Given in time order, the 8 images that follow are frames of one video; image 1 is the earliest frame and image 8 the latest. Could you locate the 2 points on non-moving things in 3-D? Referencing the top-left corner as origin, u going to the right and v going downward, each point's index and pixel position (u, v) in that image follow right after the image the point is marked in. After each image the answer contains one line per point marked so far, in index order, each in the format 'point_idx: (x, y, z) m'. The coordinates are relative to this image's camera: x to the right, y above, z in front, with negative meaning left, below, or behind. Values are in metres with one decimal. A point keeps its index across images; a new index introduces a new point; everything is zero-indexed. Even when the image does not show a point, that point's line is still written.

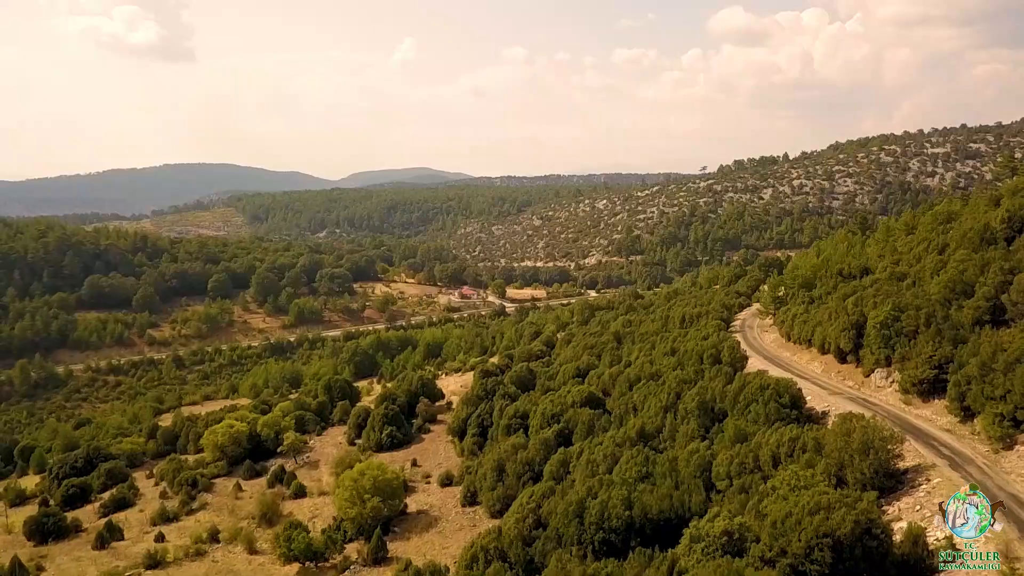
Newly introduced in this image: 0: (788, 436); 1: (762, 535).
0: (+8.7, -4.7, +18.3) m
1: (+5.6, -5.3, +13.4) m
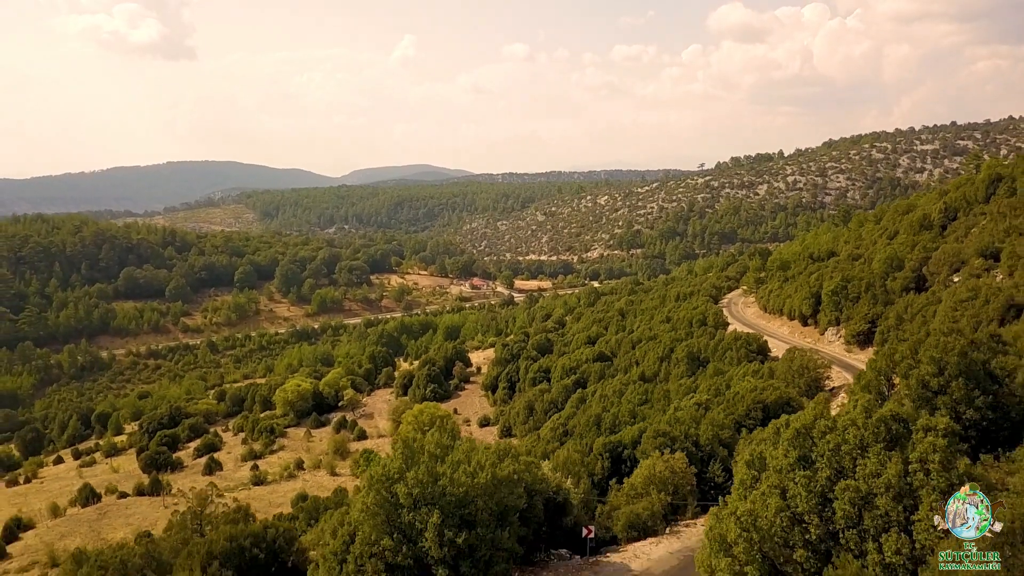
0: (+10.3, -3.4, +25.0) m
1: (+7.1, -4.1, +20.1) m
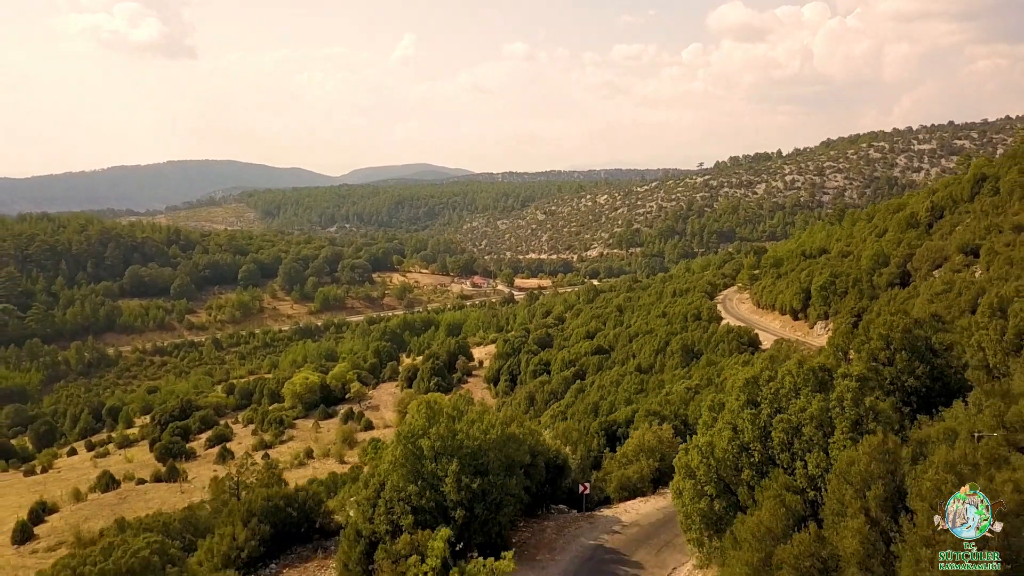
0: (+10.4, -3.2, +26.3) m
1: (+7.2, -3.8, +21.4) m
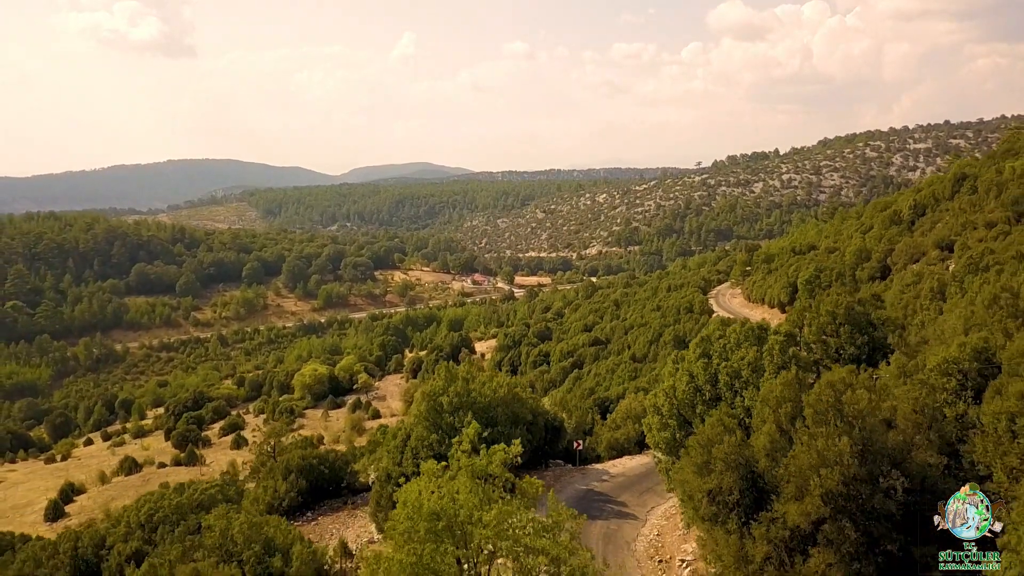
0: (+10.4, -2.8, +28.1) m
1: (+7.3, -3.5, +23.2) m
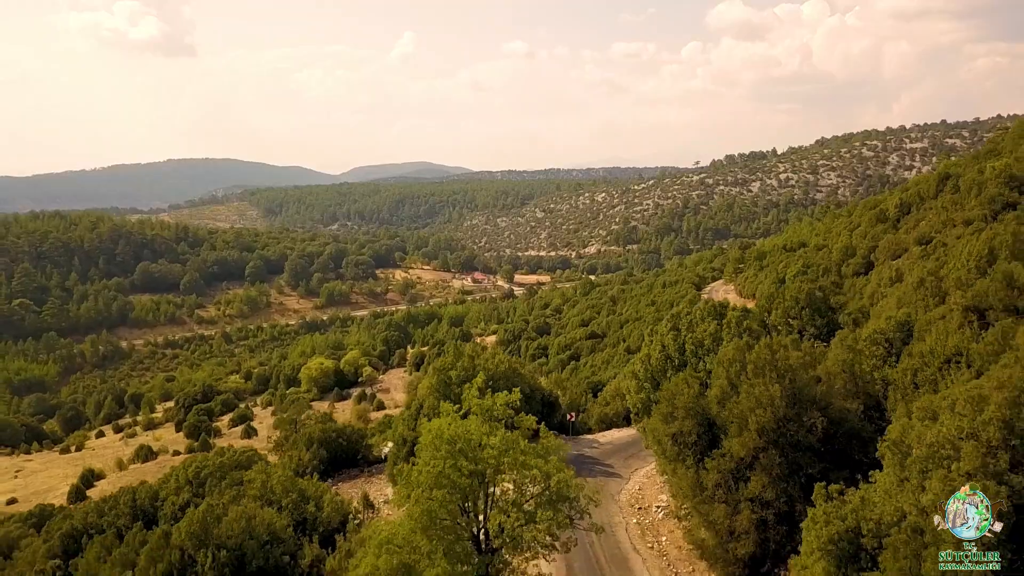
0: (+10.4, -2.5, +29.6) m
1: (+7.3, -3.2, +24.7) m
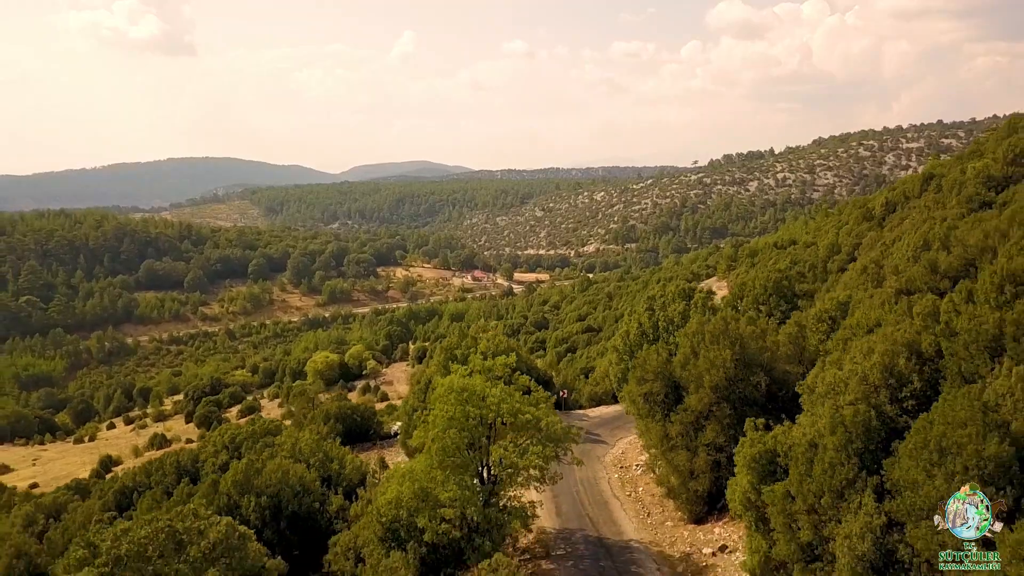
0: (+10.4, -2.3, +31.1) m
1: (+7.2, -2.9, +26.2) m
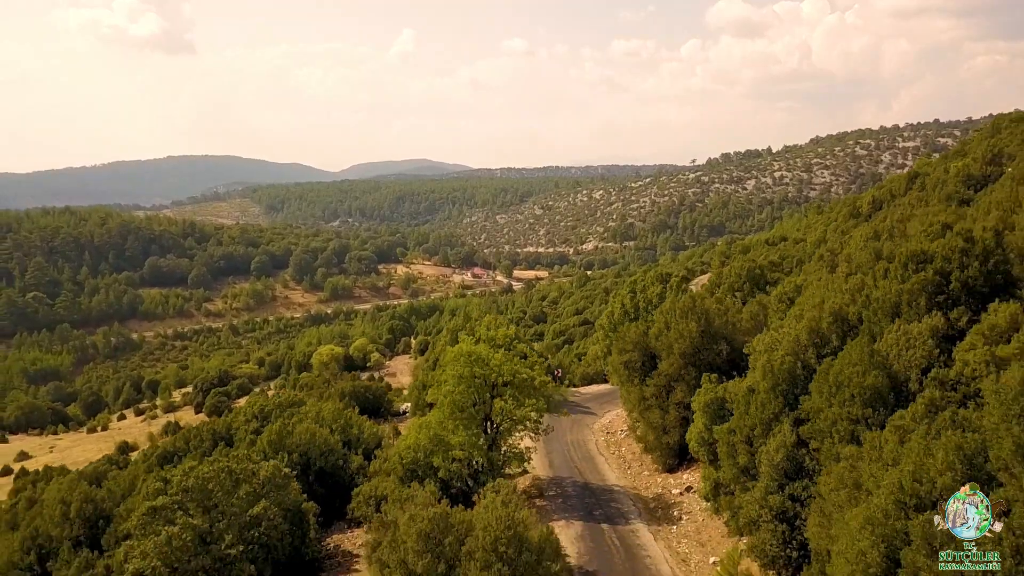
0: (+10.3, -1.9, +32.7) m
1: (+7.2, -2.5, +27.8) m
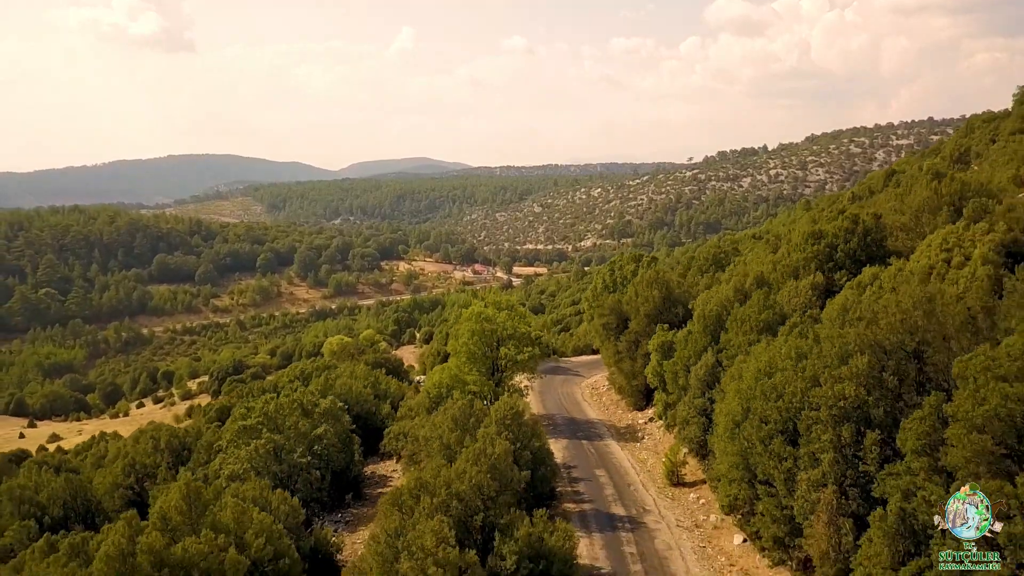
0: (+10.4, -1.2, +35.4) m
1: (+7.2, -1.9, +30.5) m
